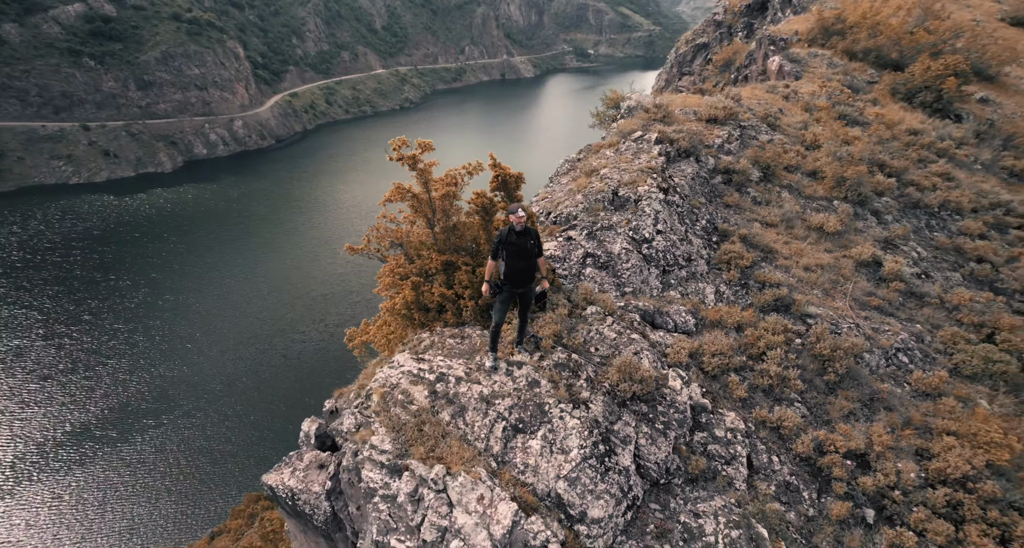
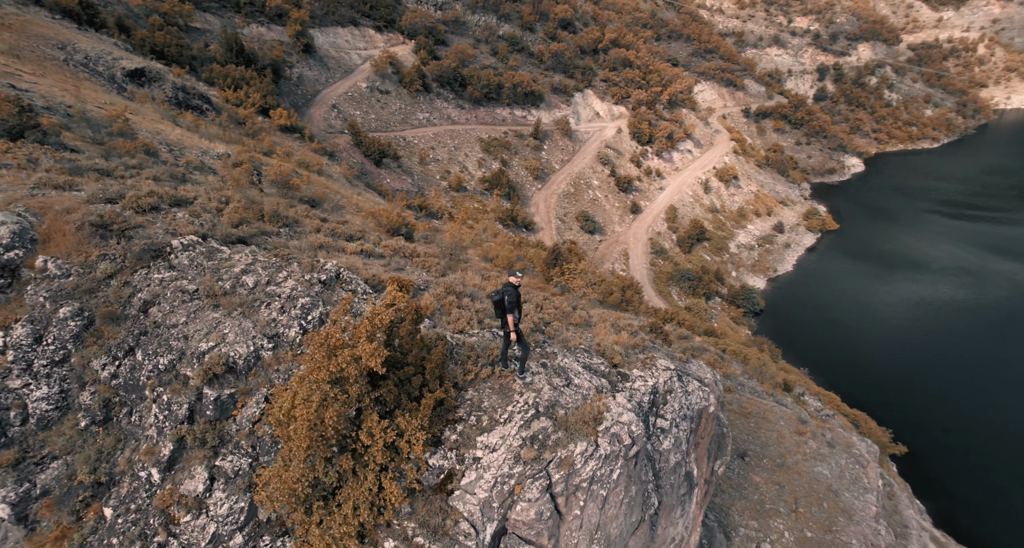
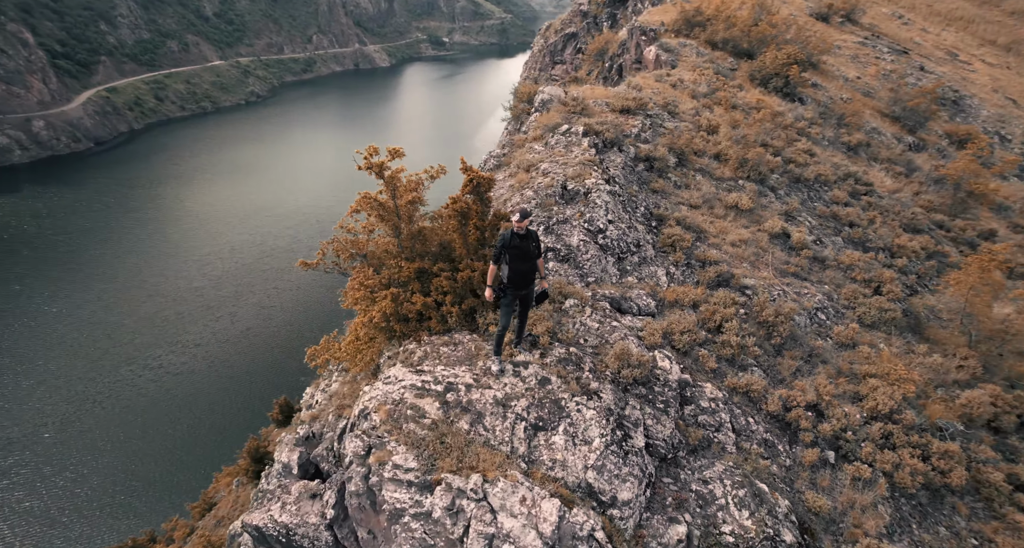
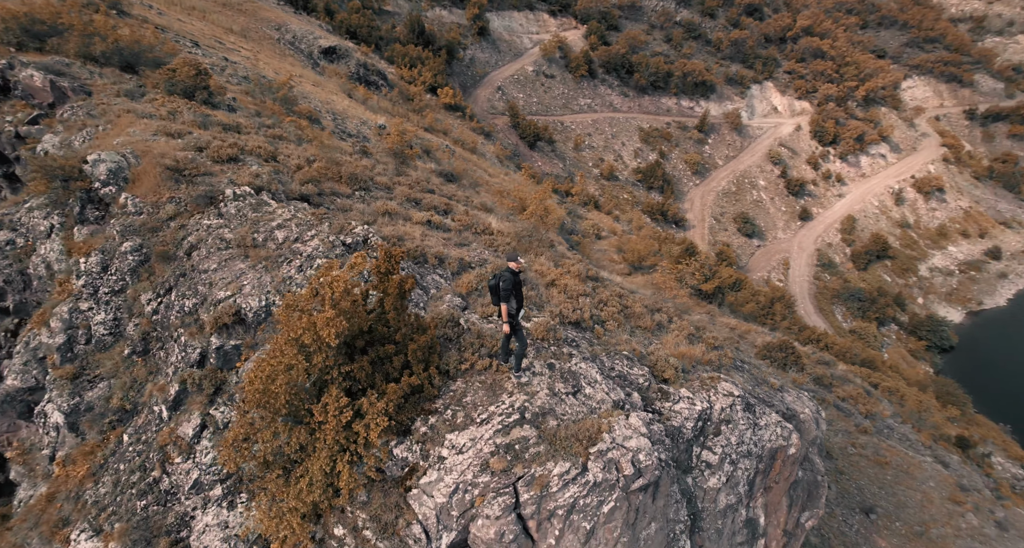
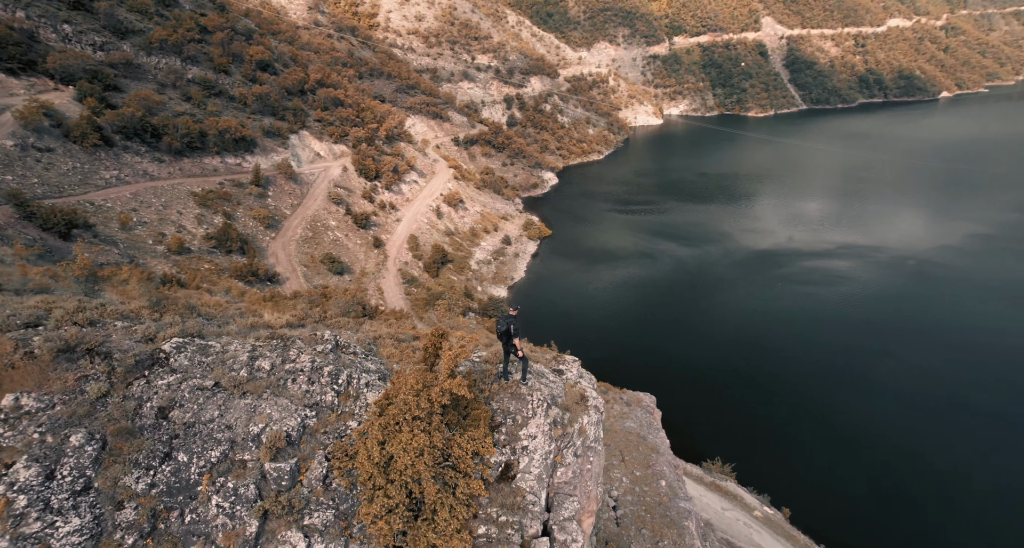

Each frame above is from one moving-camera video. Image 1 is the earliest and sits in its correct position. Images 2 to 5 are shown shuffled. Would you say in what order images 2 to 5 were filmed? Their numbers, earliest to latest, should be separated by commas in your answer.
3, 4, 2, 5
